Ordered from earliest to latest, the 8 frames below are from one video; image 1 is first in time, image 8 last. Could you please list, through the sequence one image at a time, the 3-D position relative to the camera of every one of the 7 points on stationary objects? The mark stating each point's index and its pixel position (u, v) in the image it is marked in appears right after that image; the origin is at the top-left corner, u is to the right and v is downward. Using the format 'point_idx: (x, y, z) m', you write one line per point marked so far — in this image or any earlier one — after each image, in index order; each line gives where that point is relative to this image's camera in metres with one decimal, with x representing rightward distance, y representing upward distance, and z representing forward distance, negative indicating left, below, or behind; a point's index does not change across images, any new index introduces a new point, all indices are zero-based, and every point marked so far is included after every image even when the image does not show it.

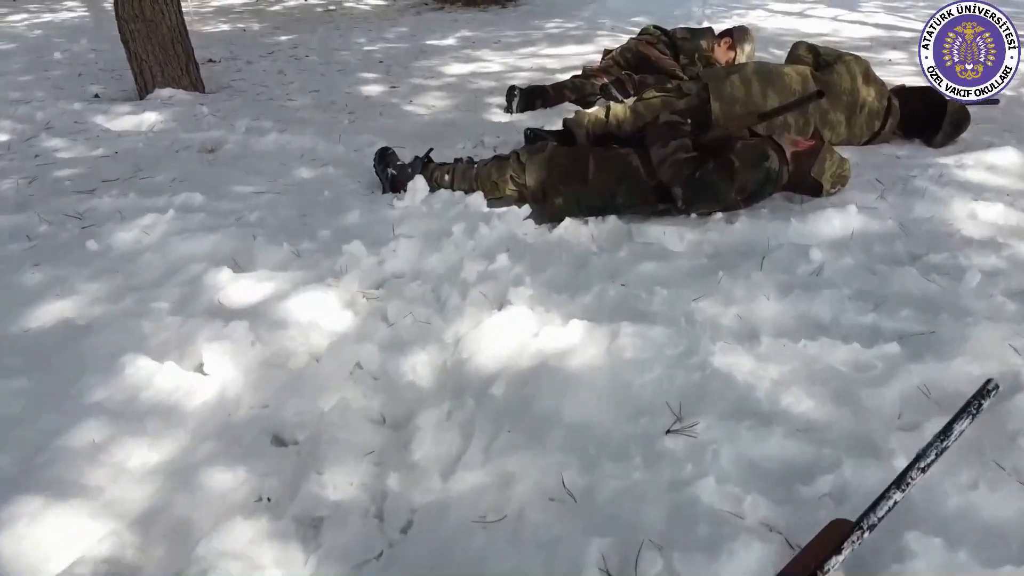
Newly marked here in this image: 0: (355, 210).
0: (-0.6, +0.3, +2.9) m
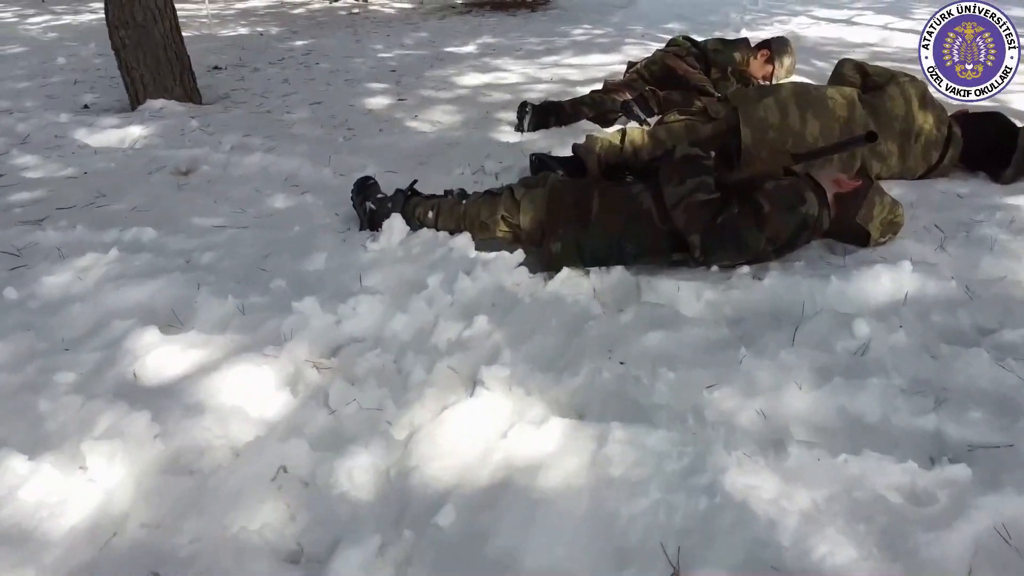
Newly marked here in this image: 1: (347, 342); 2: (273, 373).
0: (-0.6, +0.1, +2.5) m
1: (-0.4, -0.1, +2.0) m
2: (-0.5, -0.2, +1.9) m
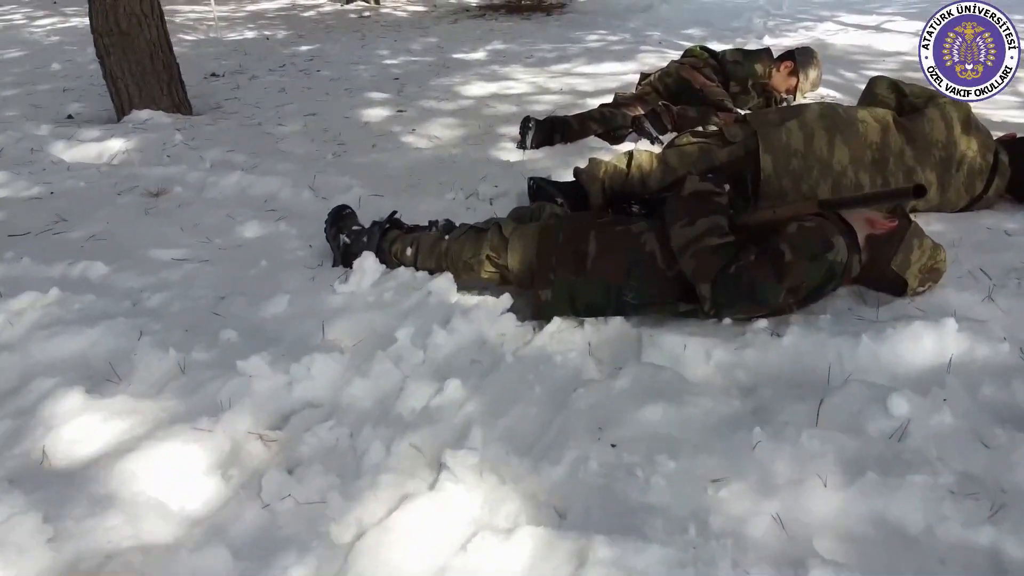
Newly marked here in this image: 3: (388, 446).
0: (-0.6, 0.0, +2.2) m
1: (-0.5, -0.3, +1.8) m
2: (-0.6, -0.3, +1.6) m
3: (-0.2, -0.3, +1.6) m
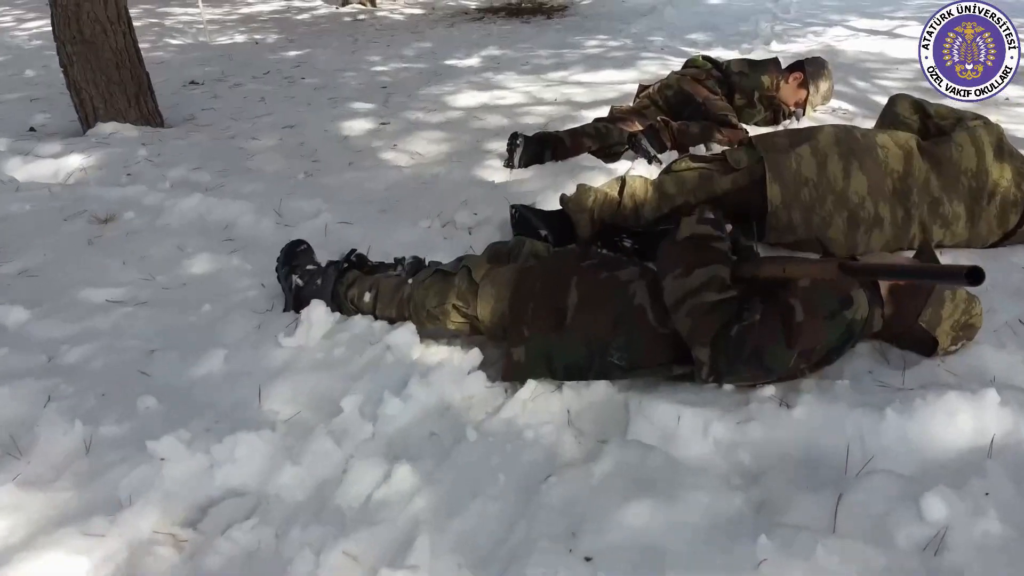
0: (-0.7, -0.1, +2.0) m
1: (-0.5, -0.4, +1.5) m
2: (-0.7, -0.4, +1.3) m
3: (-0.3, -0.4, +1.4) m
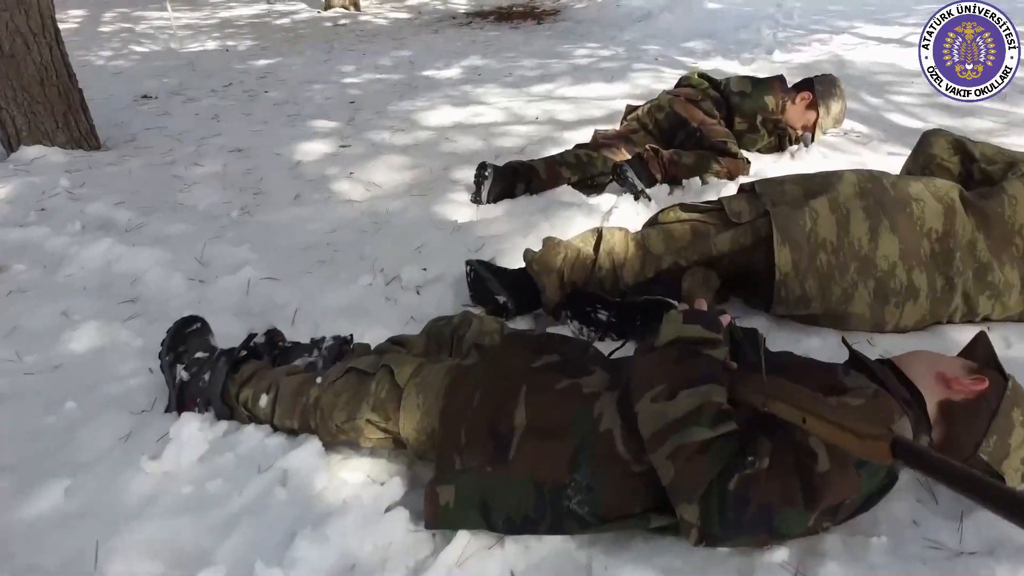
0: (-0.8, -0.3, +1.5) m
1: (-0.7, -0.6, +1.0) m
2: (-0.8, -0.6, +0.9) m
3: (-0.5, -0.6, +0.9) m
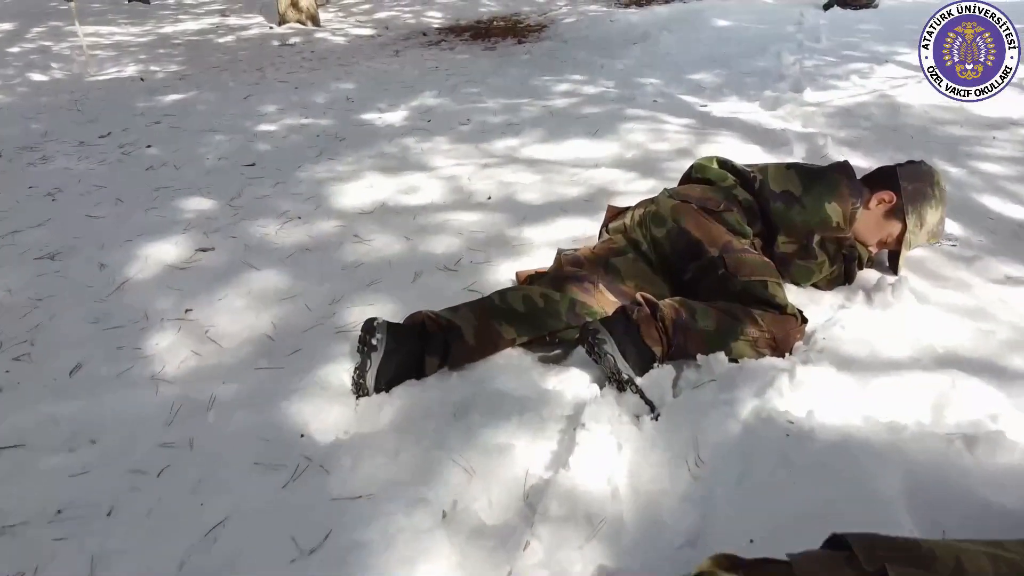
0: (-1.0, -0.9, +0.3) m
1: (-0.9, -1.1, -0.2) m
2: (-1.0, -1.2, -0.3) m
3: (-0.7, -1.2, -0.3) m
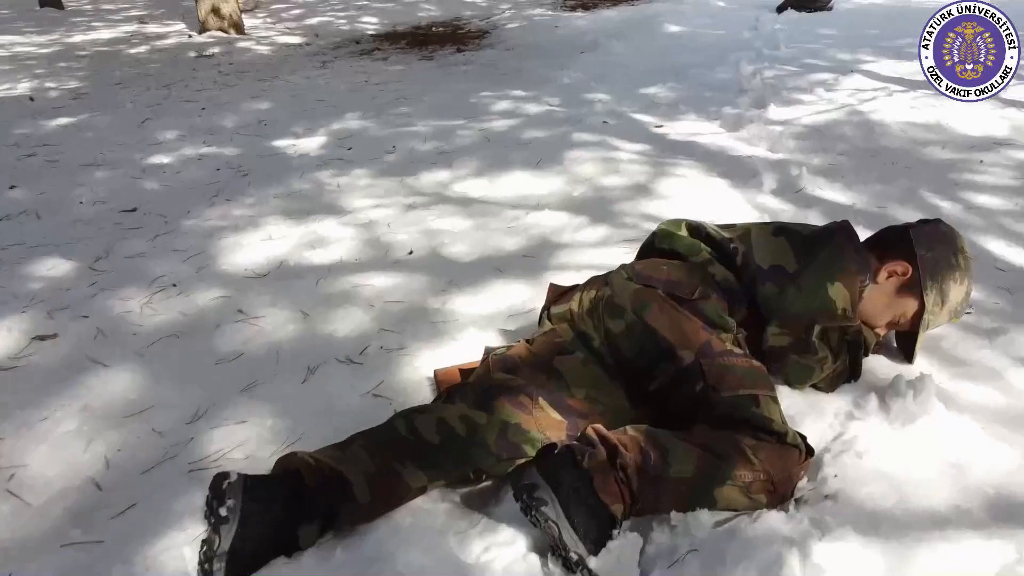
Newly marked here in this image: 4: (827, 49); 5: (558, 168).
0: (-1.1, -1.2, -0.3) m
1: (-0.9, -1.4, -0.7) m
2: (-1.0, -1.5, -0.9) m
3: (-0.7, -1.5, -0.9) m
4: (+2.1, +1.6, +5.4) m
5: (+0.2, +0.5, +3.3) m
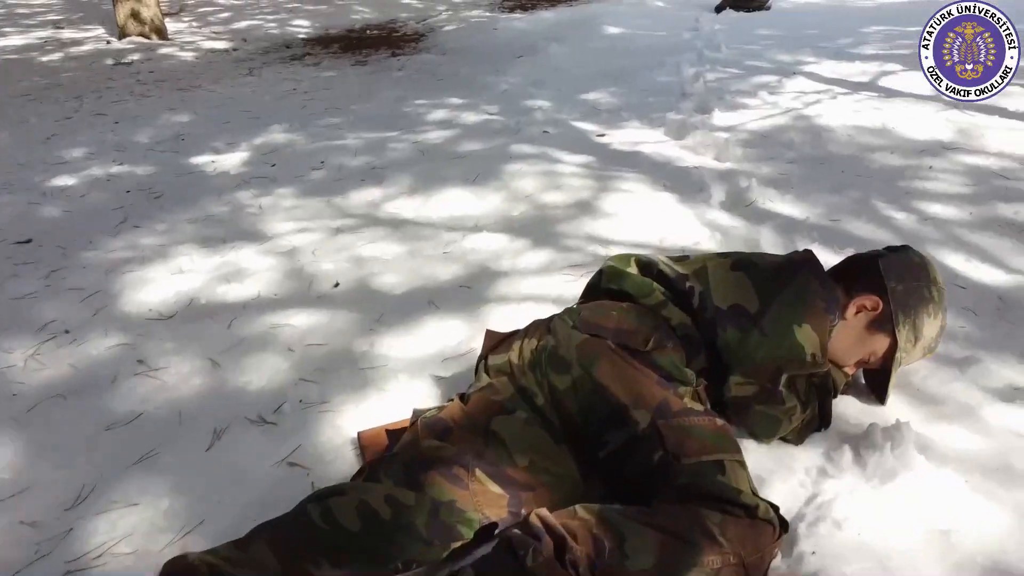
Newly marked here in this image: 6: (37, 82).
0: (-1.1, -1.3, -0.6) m
1: (-0.8, -1.5, -1.0) m
2: (-0.9, -1.6, -1.2) m
3: (-0.6, -1.6, -1.1) m
4: (+1.7, +1.5, +5.3) m
5: (-0.1, +0.4, +3.1) m
6: (-3.4, +1.5, +5.8) m
